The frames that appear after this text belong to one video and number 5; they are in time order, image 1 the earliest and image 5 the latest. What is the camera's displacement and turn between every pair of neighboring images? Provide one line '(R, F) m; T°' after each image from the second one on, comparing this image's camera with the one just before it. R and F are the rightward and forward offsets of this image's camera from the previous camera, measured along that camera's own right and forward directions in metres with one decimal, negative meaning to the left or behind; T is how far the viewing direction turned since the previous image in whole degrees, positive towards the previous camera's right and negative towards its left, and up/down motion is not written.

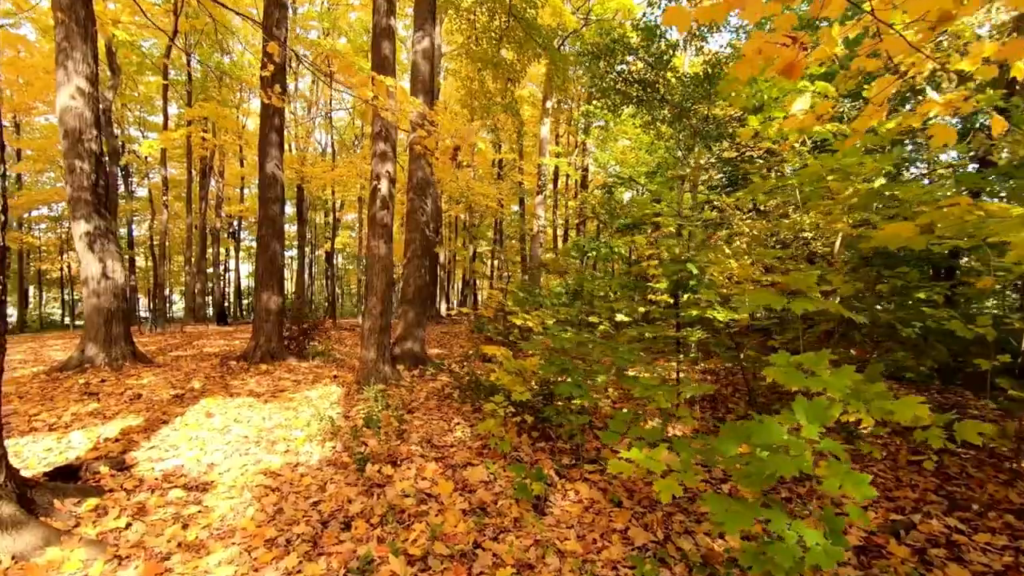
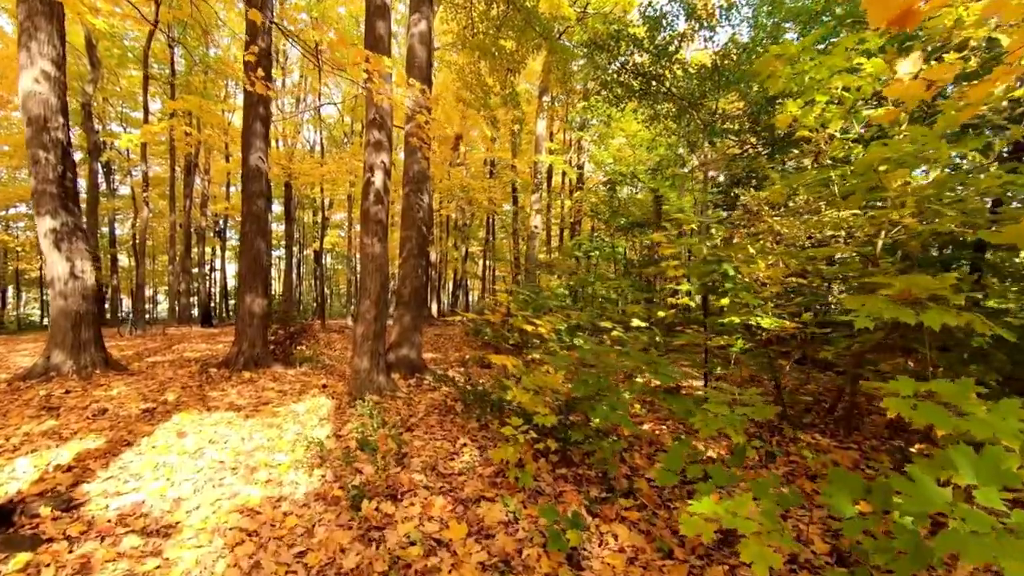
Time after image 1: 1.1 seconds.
(-0.2, +0.6) m; +1°
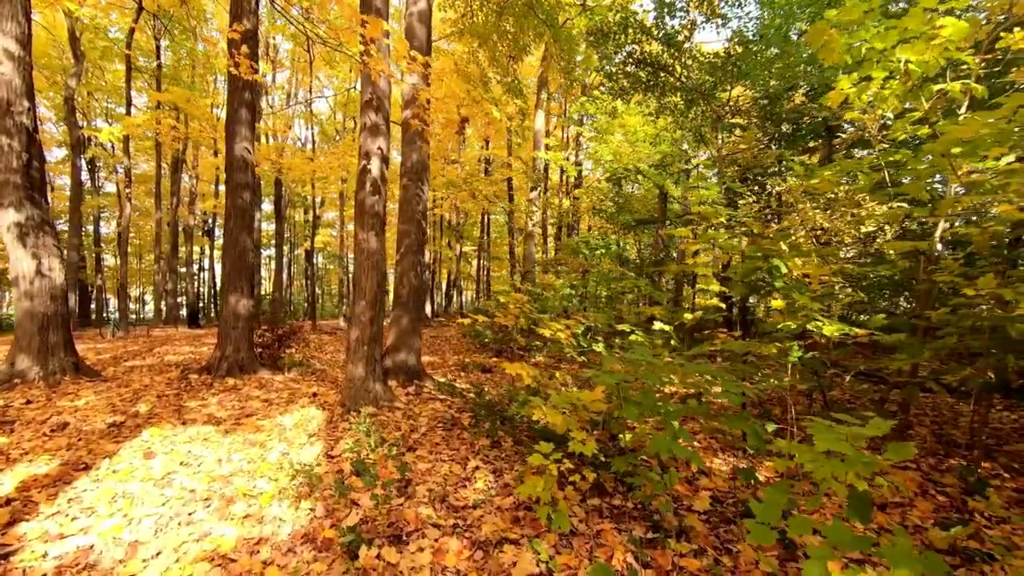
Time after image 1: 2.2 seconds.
(-0.2, +0.6) m; +1°
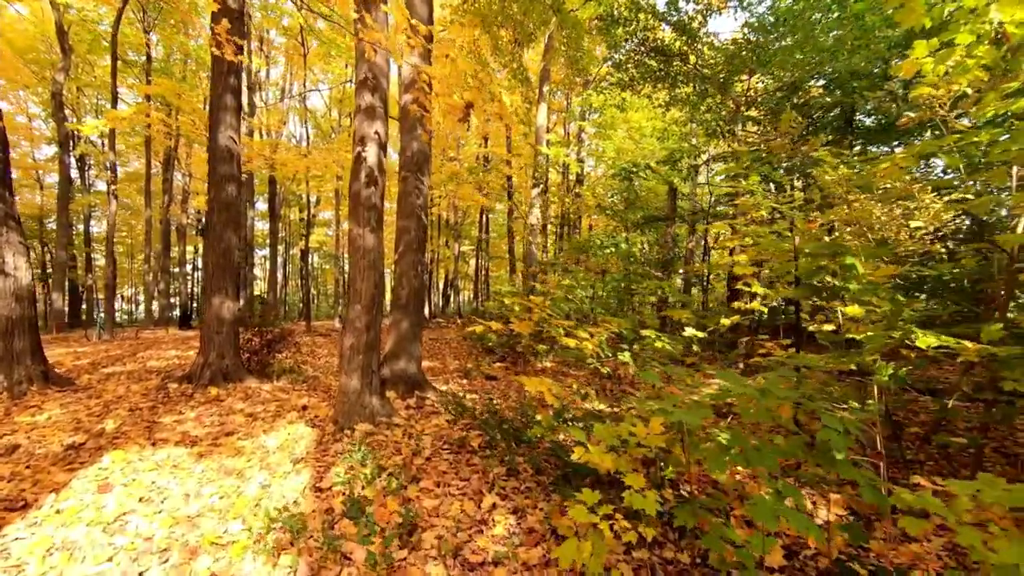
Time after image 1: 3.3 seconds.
(-0.2, +0.6) m; 0°
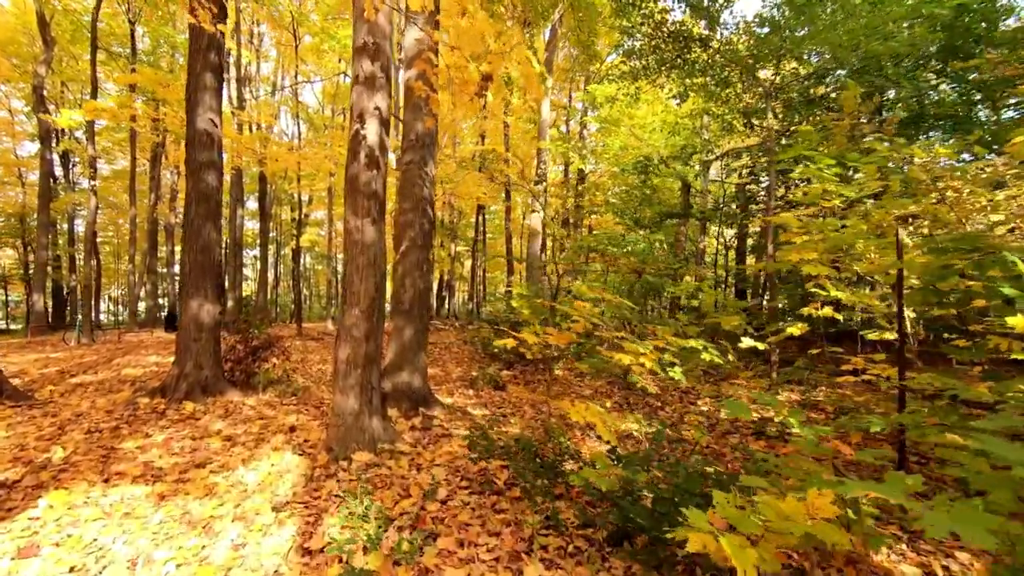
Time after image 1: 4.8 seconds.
(-0.3, +0.8) m; +1°
